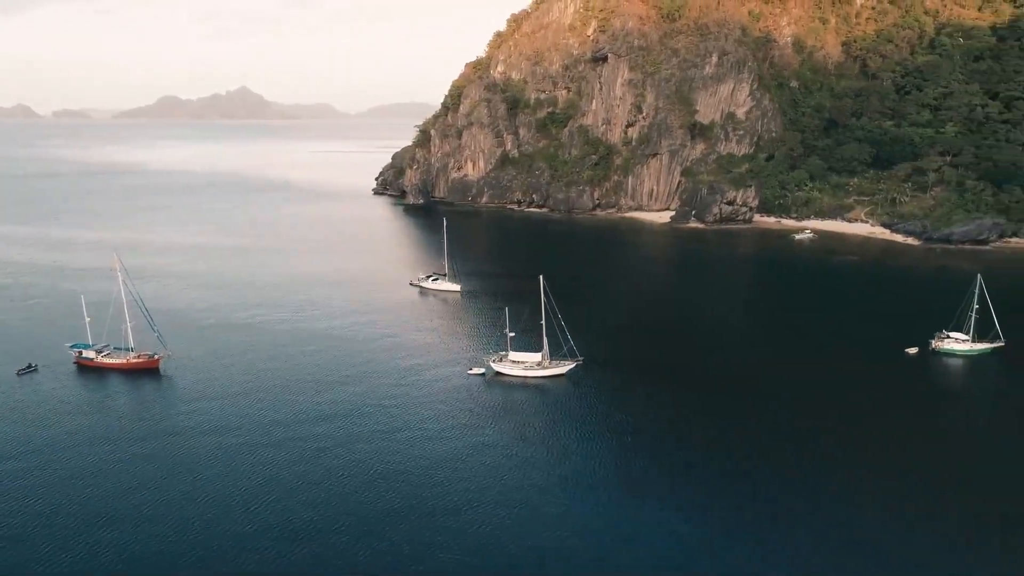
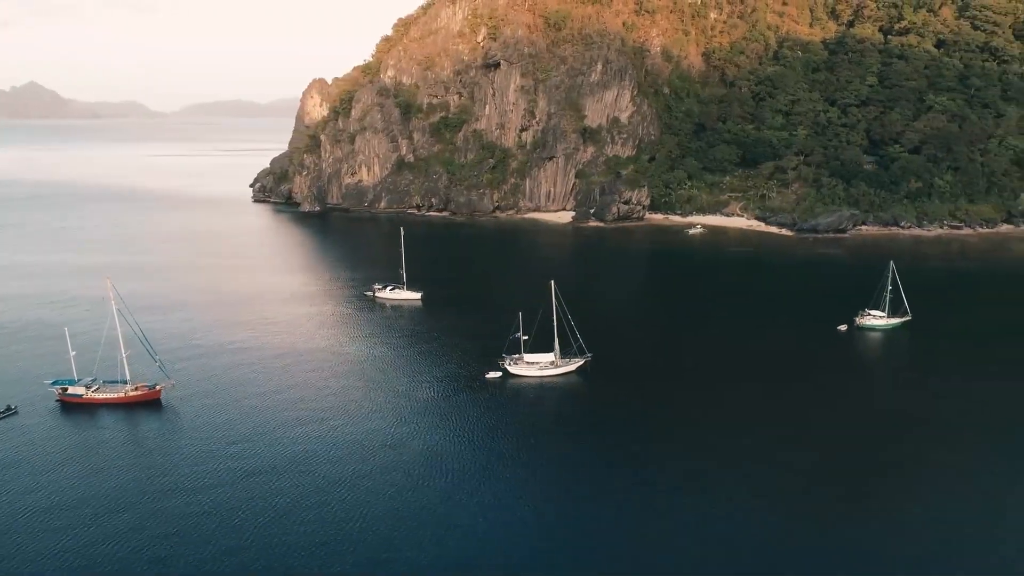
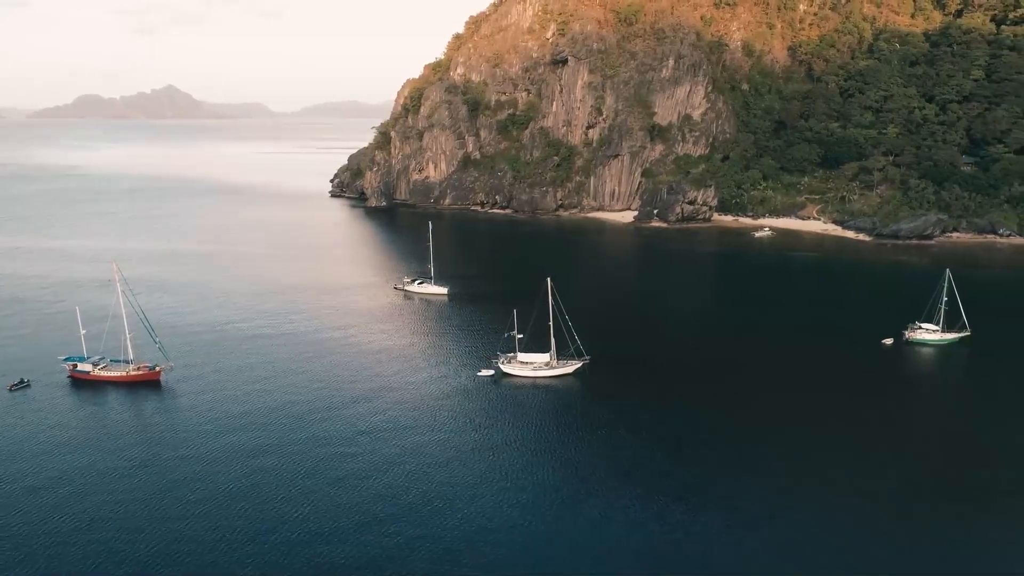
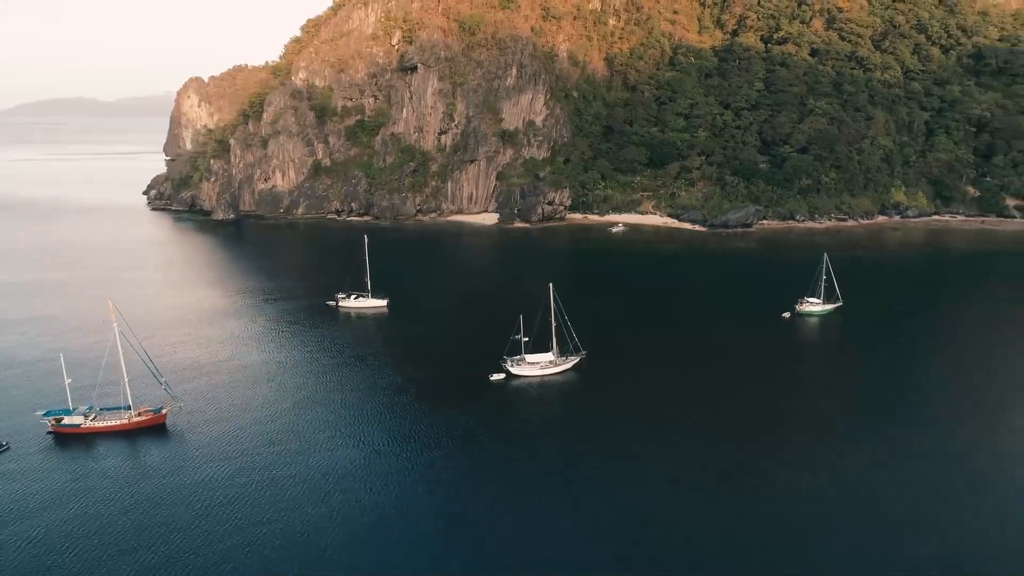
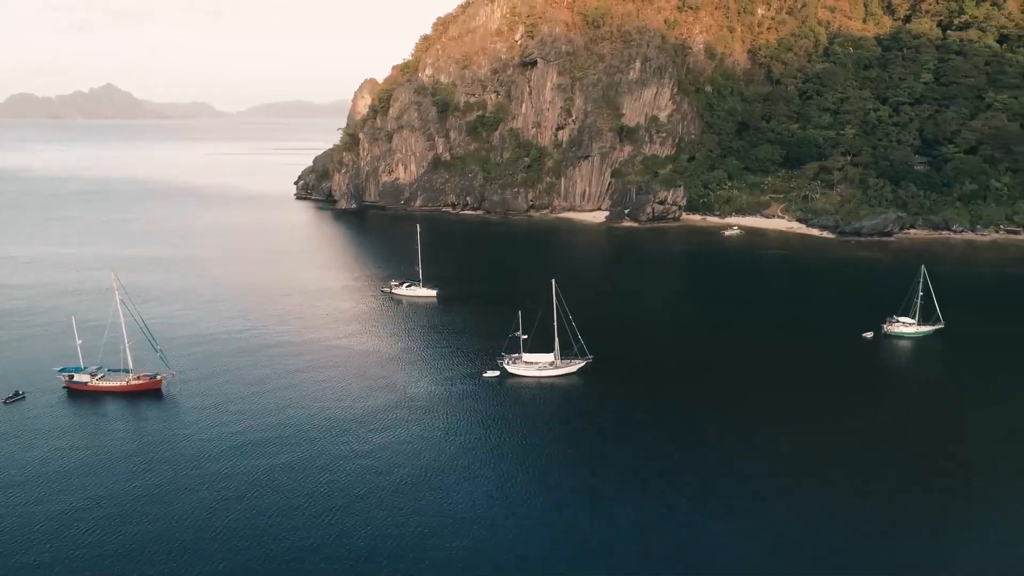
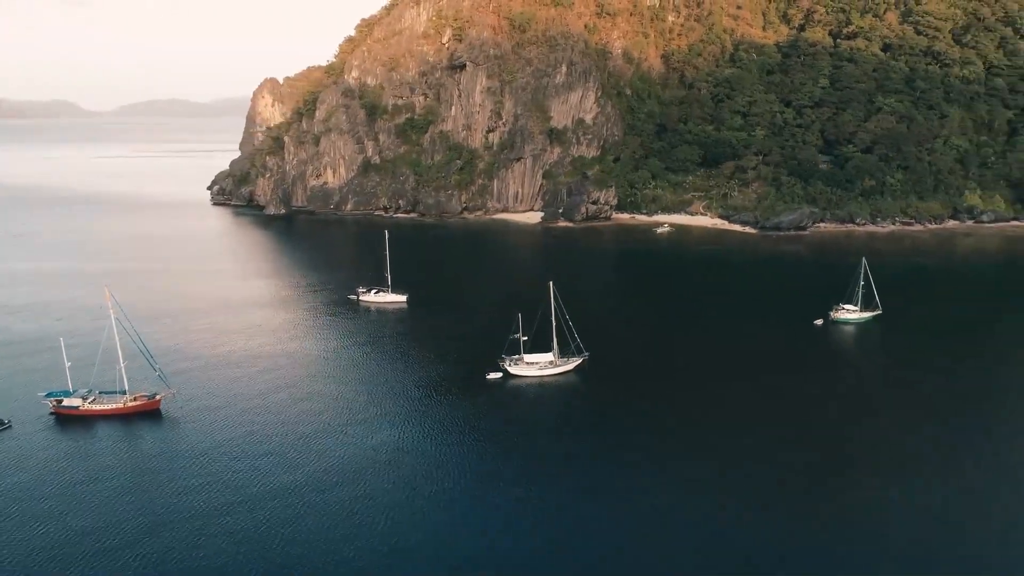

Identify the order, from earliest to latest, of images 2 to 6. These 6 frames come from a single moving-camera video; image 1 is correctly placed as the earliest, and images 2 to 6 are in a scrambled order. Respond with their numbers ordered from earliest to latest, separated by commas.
3, 5, 2, 6, 4
